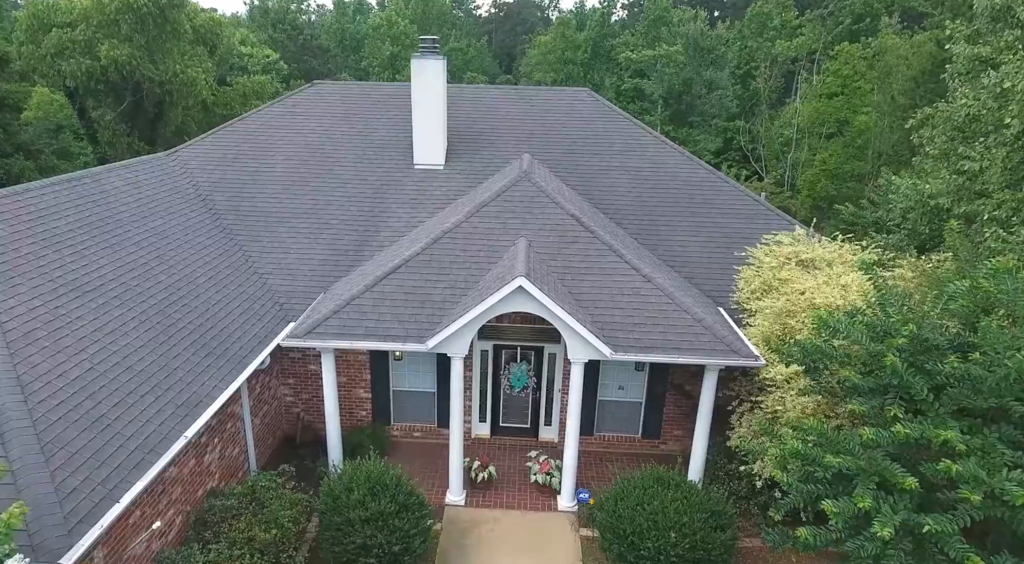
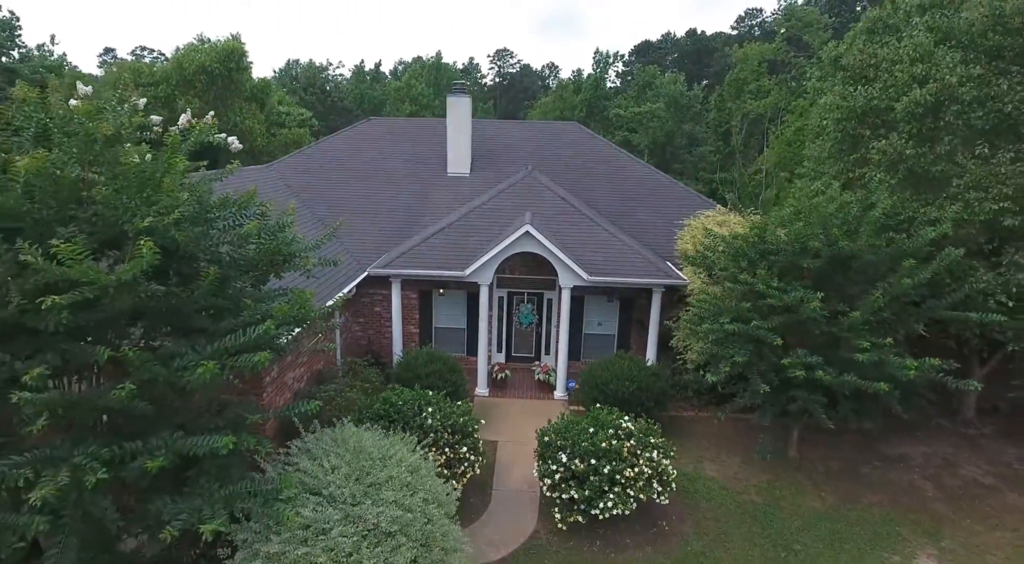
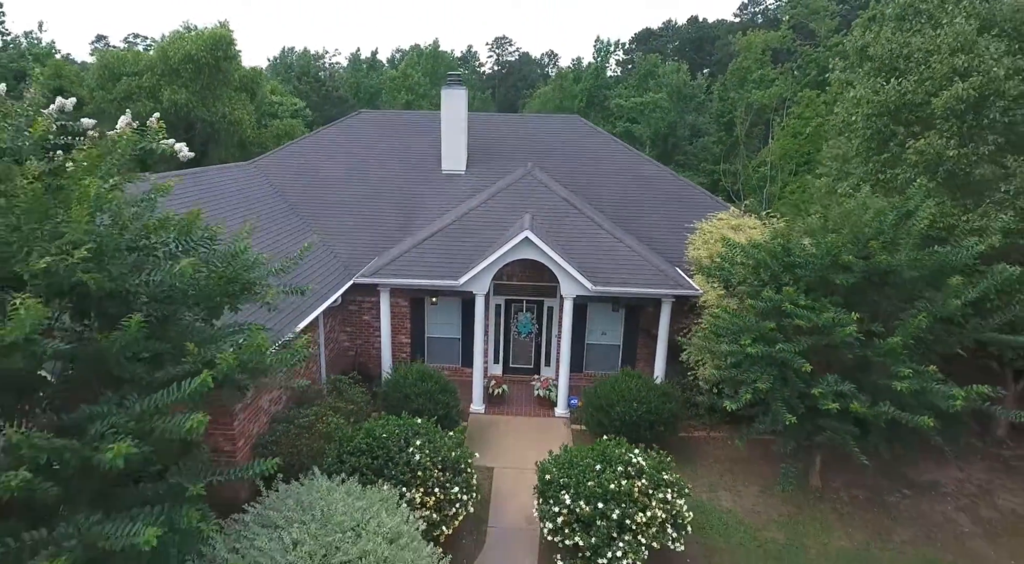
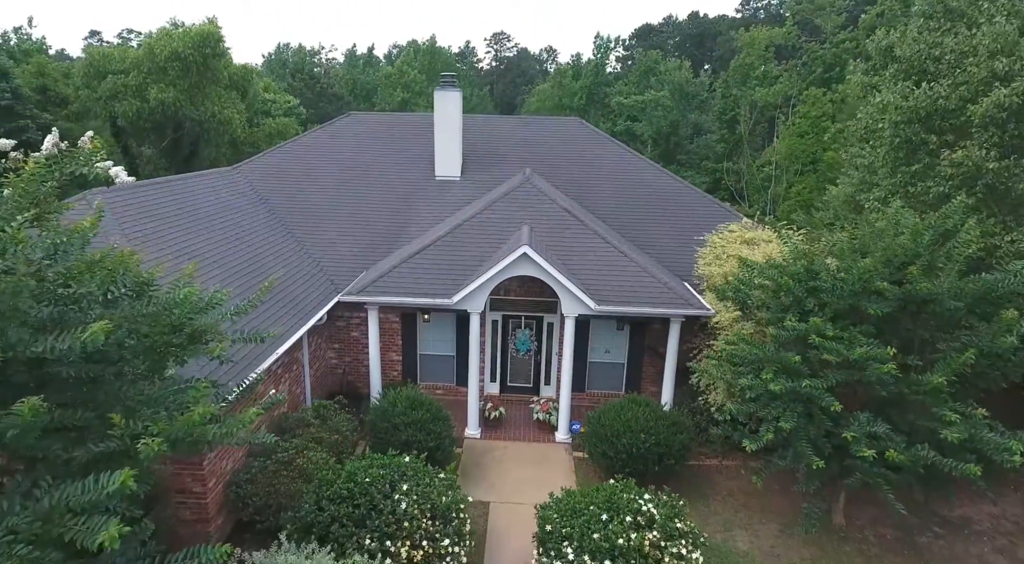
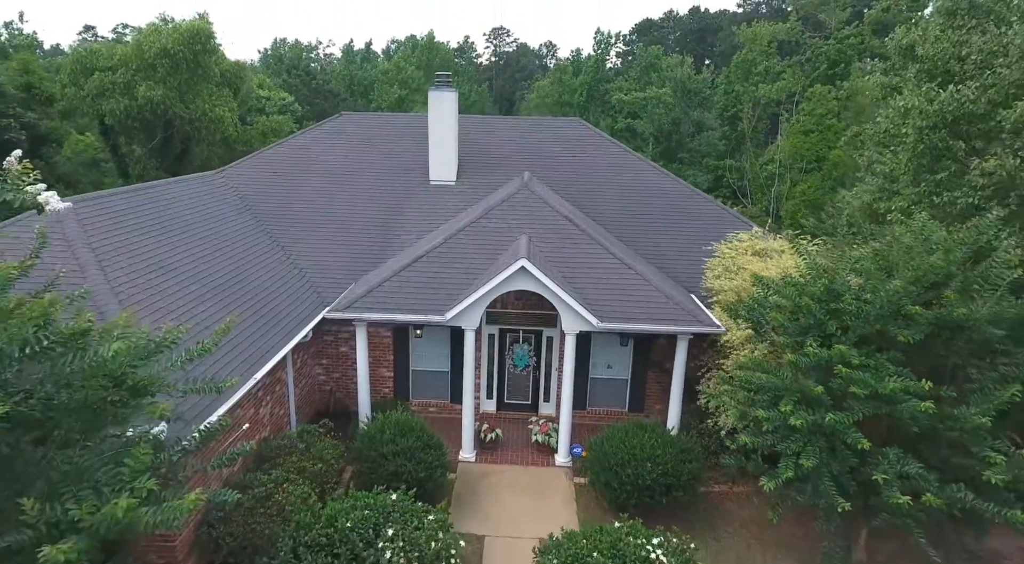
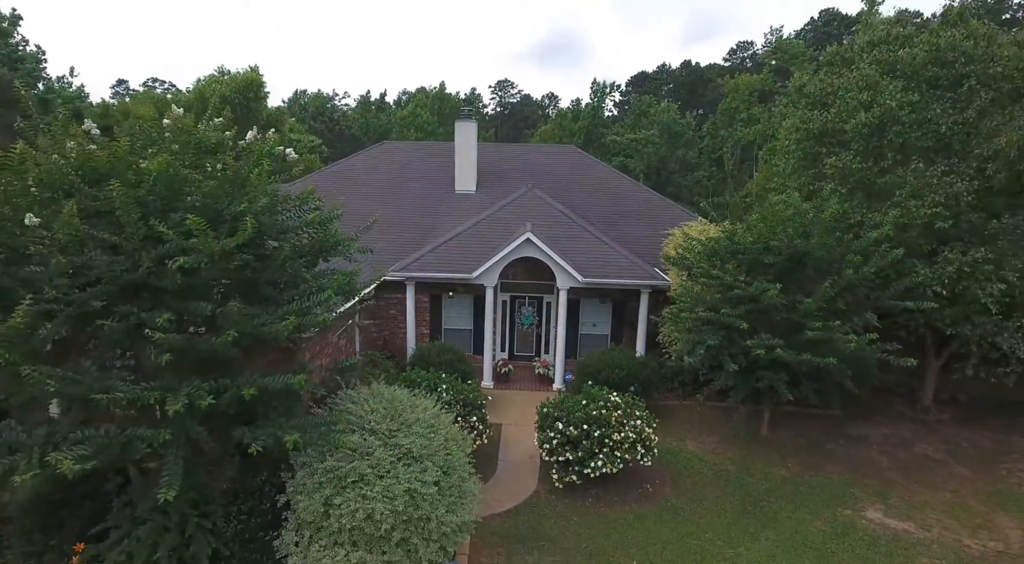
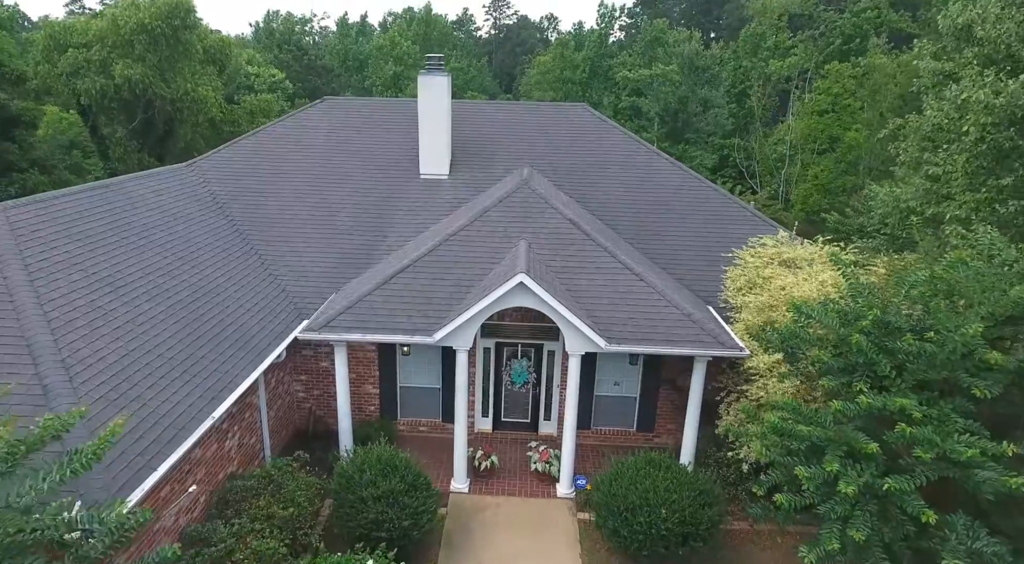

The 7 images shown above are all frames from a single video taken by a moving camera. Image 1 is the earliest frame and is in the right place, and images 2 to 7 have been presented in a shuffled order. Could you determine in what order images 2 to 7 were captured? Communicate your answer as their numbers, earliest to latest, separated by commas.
7, 5, 4, 3, 2, 6
